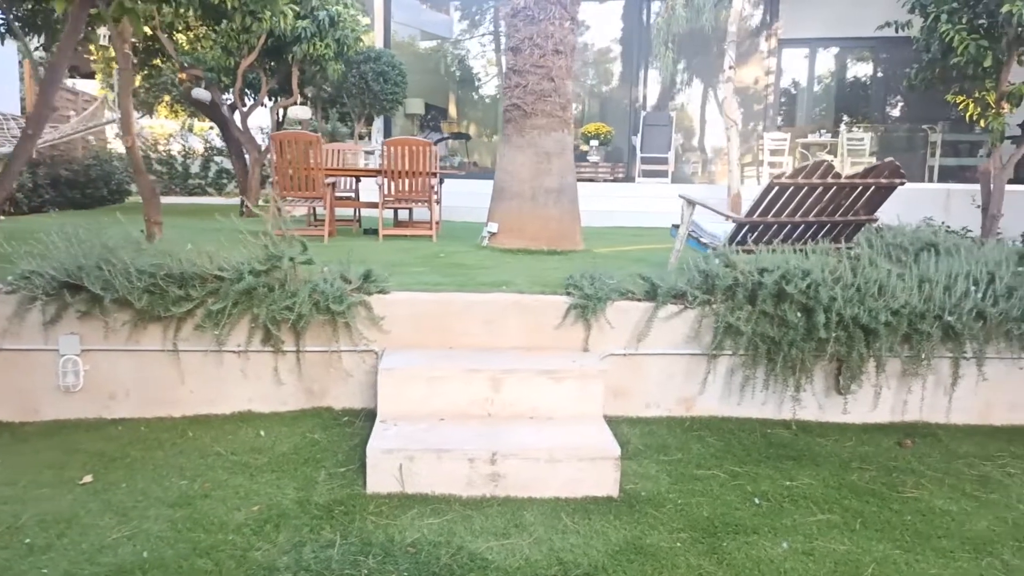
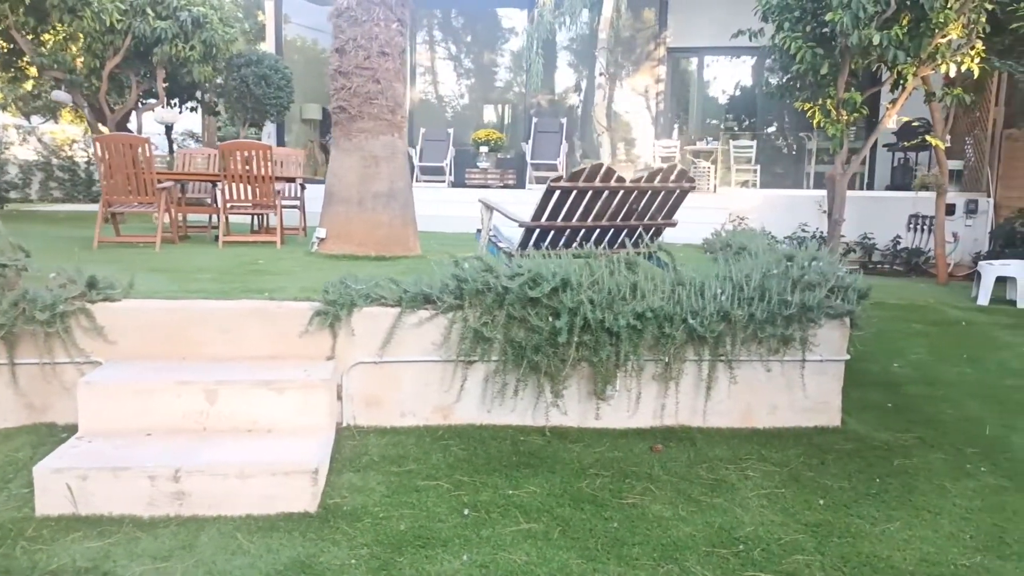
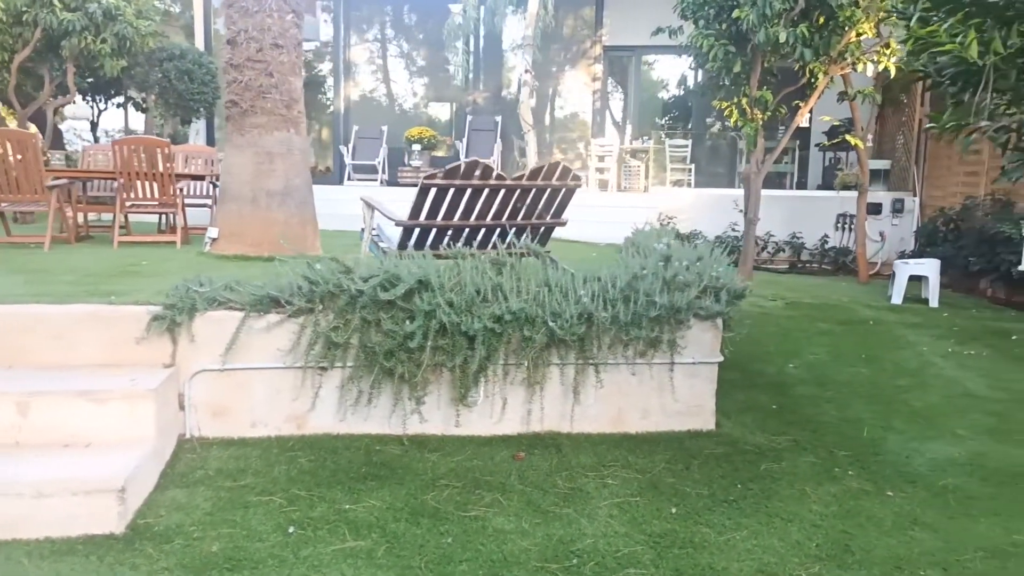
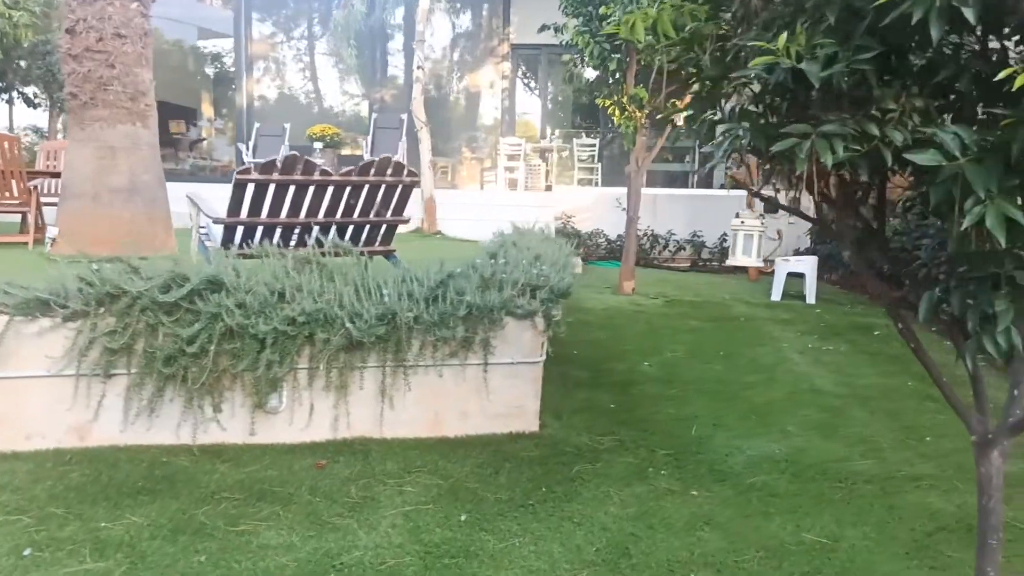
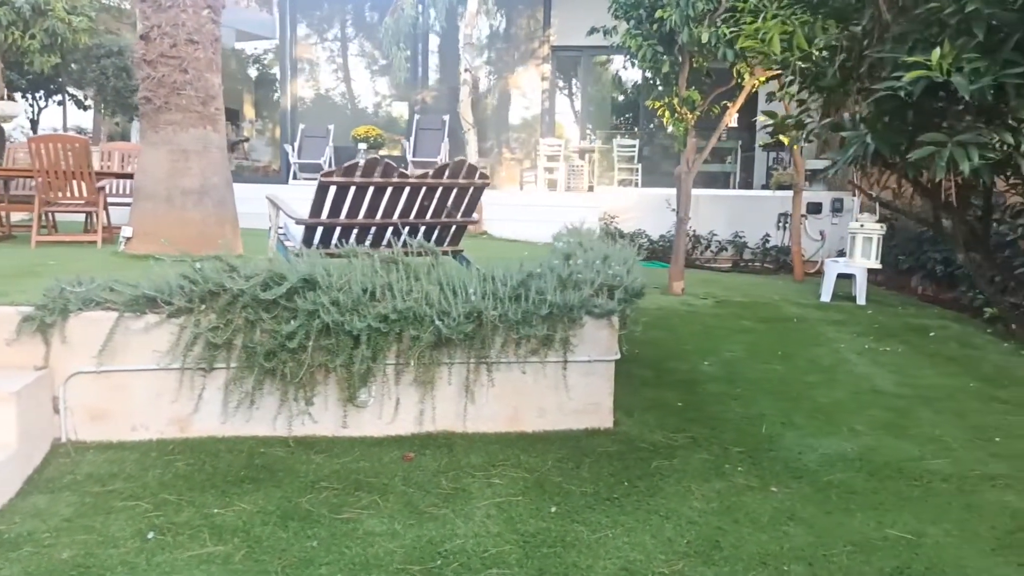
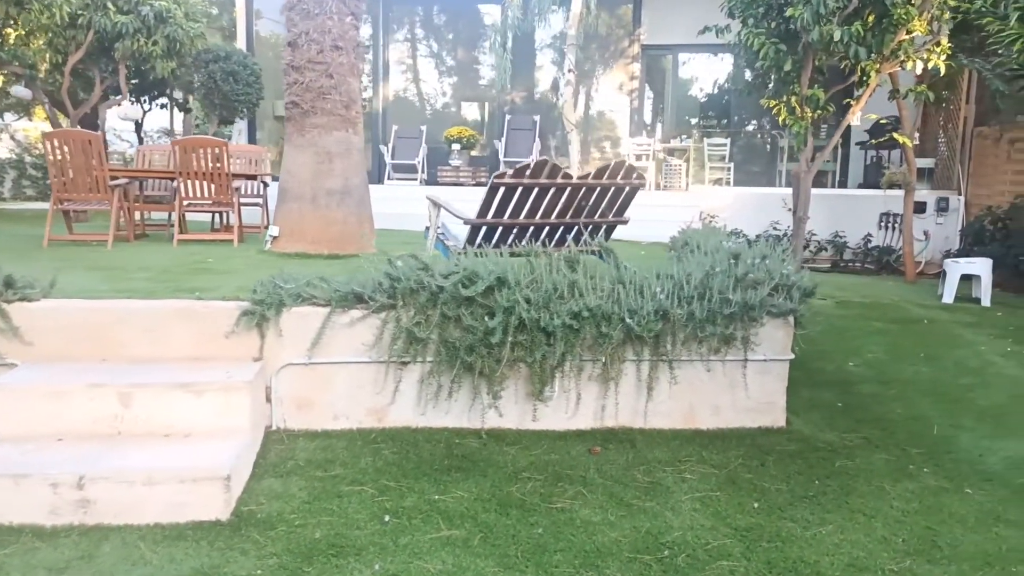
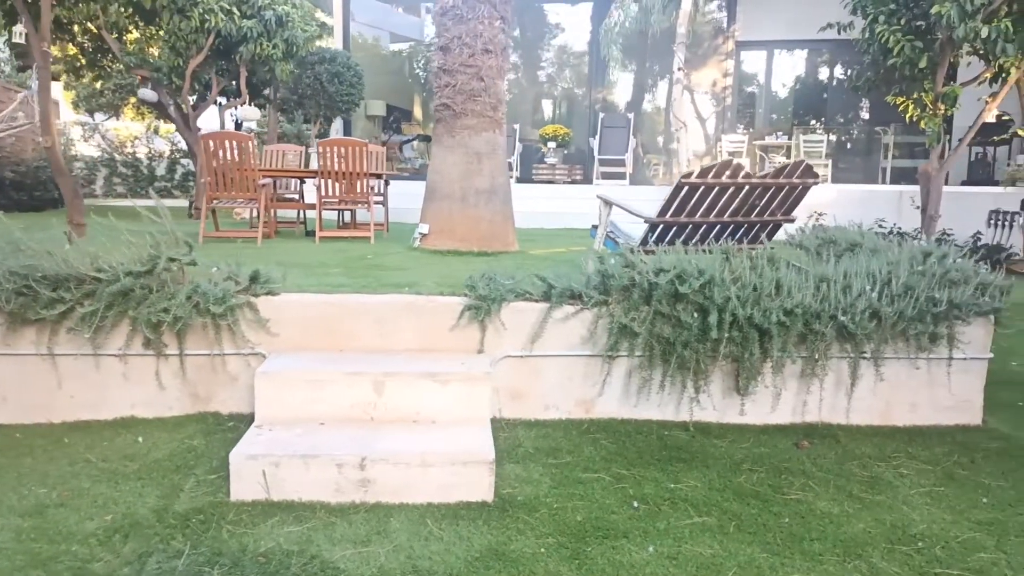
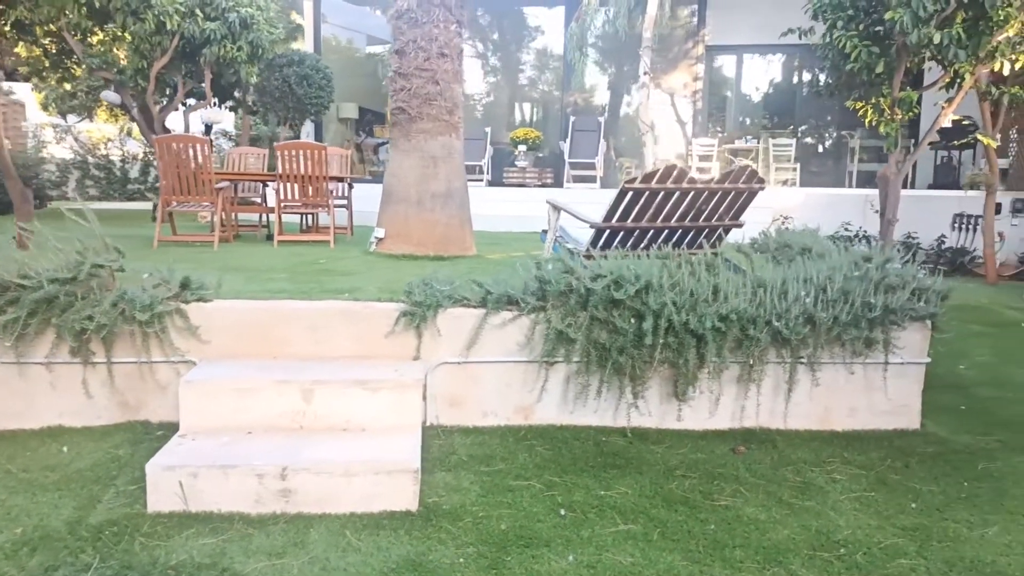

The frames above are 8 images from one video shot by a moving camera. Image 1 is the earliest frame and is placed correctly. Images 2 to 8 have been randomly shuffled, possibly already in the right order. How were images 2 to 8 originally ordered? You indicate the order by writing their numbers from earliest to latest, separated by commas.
7, 8, 2, 6, 3, 5, 4
